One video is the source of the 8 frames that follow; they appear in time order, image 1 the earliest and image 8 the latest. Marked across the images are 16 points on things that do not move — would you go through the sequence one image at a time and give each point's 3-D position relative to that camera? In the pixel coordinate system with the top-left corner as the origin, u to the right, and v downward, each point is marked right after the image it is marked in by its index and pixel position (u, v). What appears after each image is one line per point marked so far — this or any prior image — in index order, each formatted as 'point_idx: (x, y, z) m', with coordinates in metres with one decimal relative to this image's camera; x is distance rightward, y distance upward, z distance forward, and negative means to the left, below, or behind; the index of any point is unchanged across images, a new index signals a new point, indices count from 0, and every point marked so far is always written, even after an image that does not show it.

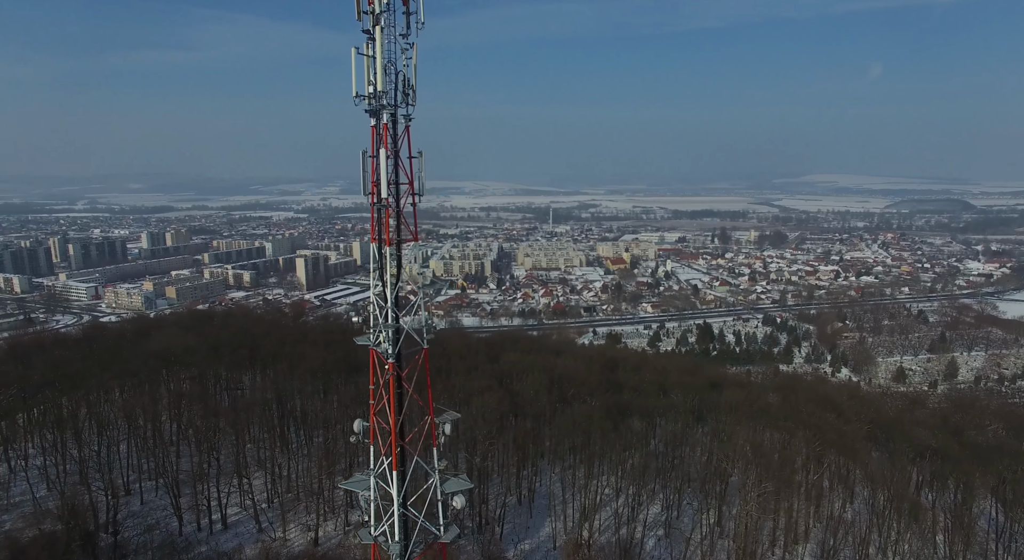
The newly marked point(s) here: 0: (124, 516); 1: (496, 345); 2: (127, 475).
0: (-5.5, -3.4, +8.9) m
1: (-0.4, -1.4, +14.4) m
2: (-5.9, -3.0, +9.6) m
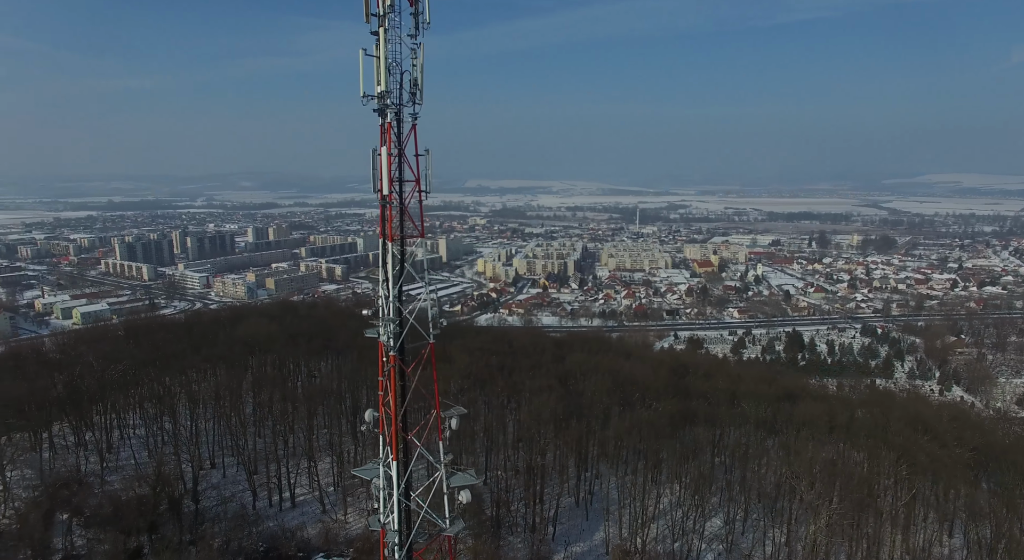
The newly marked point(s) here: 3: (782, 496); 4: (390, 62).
0: (-4.7, -3.2, +9.7) m
1: (+1.2, -1.4, +14.4) m
2: (-5.0, -2.8, +10.4) m
3: (+4.5, -3.6, +10.4) m
4: (-0.7, +1.2, +3.6) m
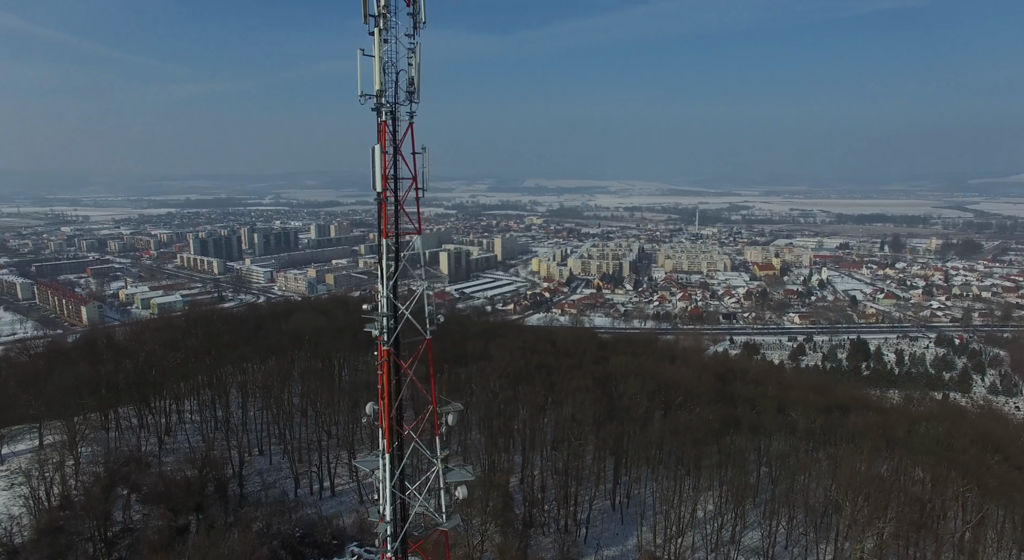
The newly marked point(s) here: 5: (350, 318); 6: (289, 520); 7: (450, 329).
0: (-4.2, -3.1, +10.1) m
1: (+2.2, -1.4, +14.2) m
2: (-4.4, -2.8, +10.9) m
3: (+5.0, -3.7, +9.9) m
4: (-0.8, +1.3, +3.6) m
5: (-3.7, -0.9, +14.0) m
6: (-3.2, -3.5, +9.0) m
7: (-1.4, -1.1, +14.1) m
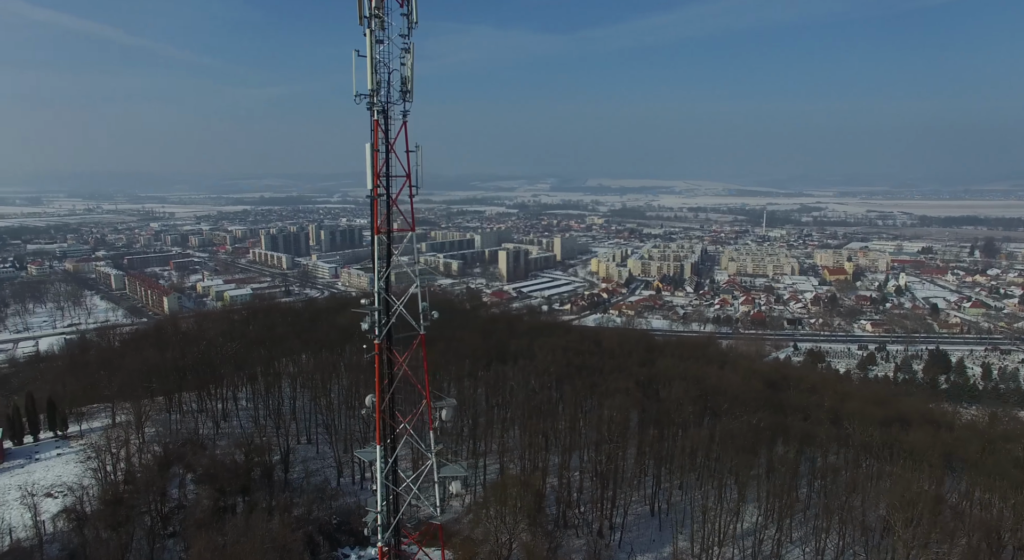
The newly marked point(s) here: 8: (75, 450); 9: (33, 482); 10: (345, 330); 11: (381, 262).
0: (-3.6, -3.0, +10.5) m
1: (+3.2, -1.4, +13.9) m
2: (-3.7, -2.7, +11.3) m
3: (+5.5, -3.7, +9.3) m
4: (-0.8, +1.3, +3.7) m
5: (-2.6, -0.8, +14.3) m
6: (-2.7, -3.4, +9.4) m
7: (-0.4, -1.0, +14.2) m
8: (-6.6, -2.6, +9.5) m
9: (-6.6, -2.8, +8.8) m
10: (-3.6, -1.1, +13.5) m
11: (-0.8, +0.1, +3.9) m
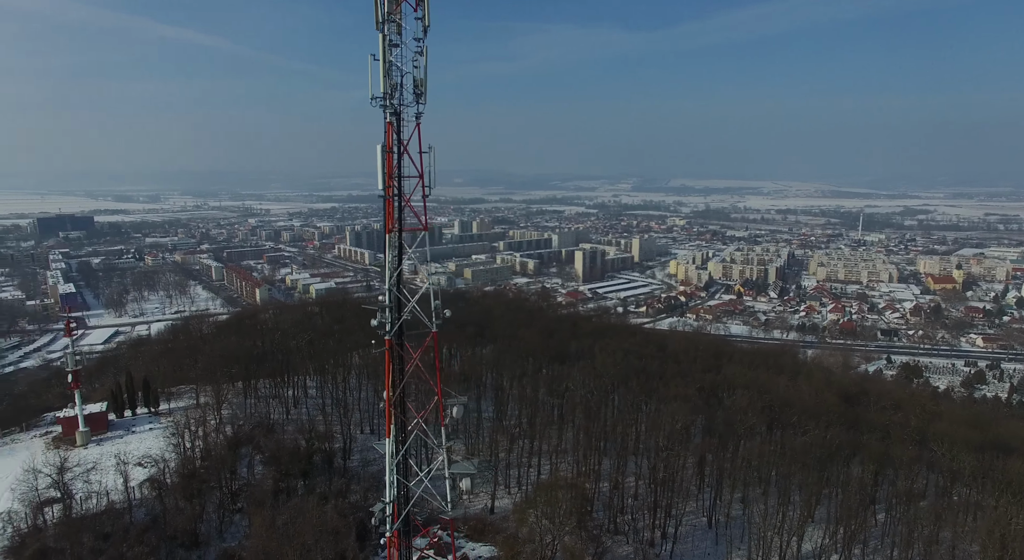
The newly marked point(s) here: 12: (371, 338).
0: (-2.7, -3.0, +11.0) m
1: (+4.5, -1.5, +13.4) m
2: (-2.7, -2.6, +11.8) m
3: (+6.2, -3.9, +8.5) m
4: (-0.8, +1.3, +3.8) m
5: (-1.1, -0.8, +14.6) m
6: (-2.0, -3.3, +9.7) m
7: (+1.0, -1.0, +14.1) m
8: (-5.8, -2.4, +10.4) m
9: (-5.9, -2.6, +9.6) m
10: (-2.2, -1.0, +13.9) m
11: (-0.8, +0.1, +4.0) m
12: (-2.9, -1.2, +13.2) m
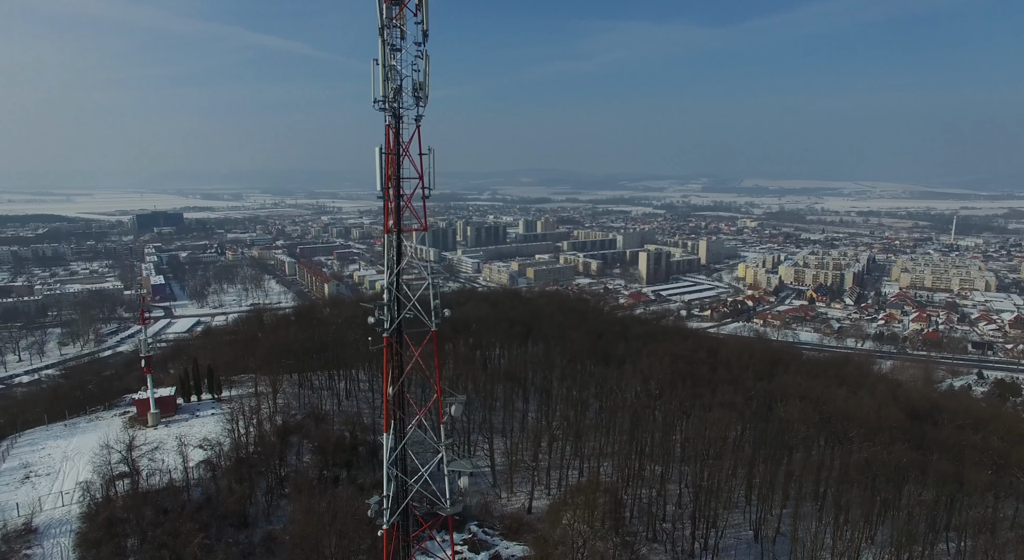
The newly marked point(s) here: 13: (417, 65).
0: (-1.9, -2.9, +11.3) m
1: (+5.5, -1.6, +12.8) m
2: (-1.8, -2.5, +12.1) m
3: (+6.5, -4.0, +7.8) m
4: (-0.8, +1.3, +3.9) m
5: (+0.1, -0.8, +14.7) m
6: (-1.4, -3.3, +9.9) m
7: (+2.2, -1.1, +13.9) m
8: (-5.1, -2.3, +11.0) m
9: (-5.3, -2.5, +10.3) m
10: (-1.1, -1.0, +14.1) m
11: (-0.8, +0.1, +4.1) m
12: (-1.9, -1.2, +13.5) m
13: (-0.8, +1.7, +4.9) m
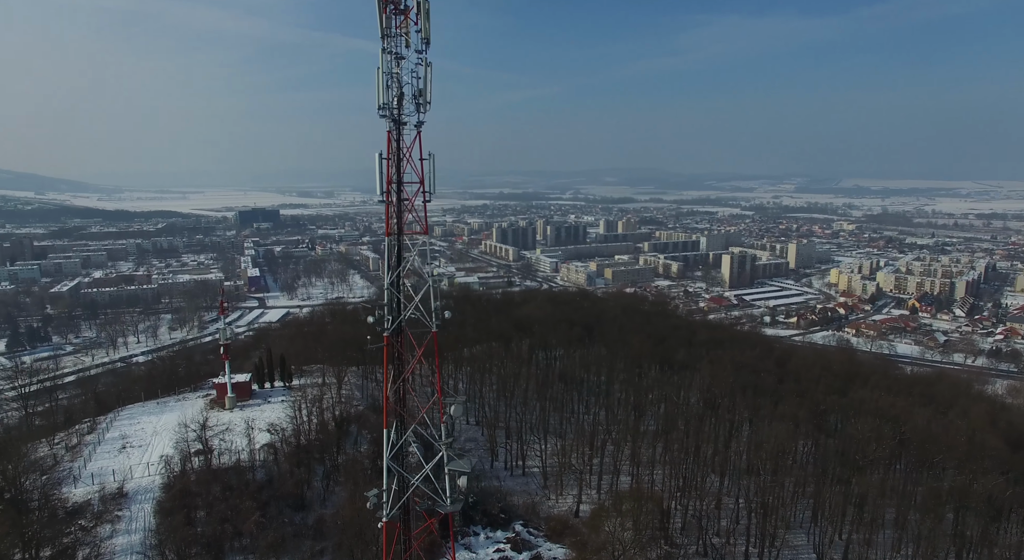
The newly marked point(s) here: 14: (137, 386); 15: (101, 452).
0: (-0.9, -2.9, +11.4) m
1: (+6.7, -1.8, +11.9) m
2: (-0.7, -2.5, +12.2) m
3: (+6.9, -4.2, +6.8) m
4: (-0.8, +1.3, +4.0) m
5: (+1.6, -0.8, +14.5) m
6: (-0.7, -3.3, +10.0) m
7: (+3.5, -1.1, +13.5) m
8: (-4.1, -2.2, +11.6) m
9: (-4.4, -2.4, +11.0) m
10: (+0.3, -1.0, +14.1) m
11: (-0.8, +0.1, +4.2) m
12: (-0.5, -1.1, +13.6) m
13: (-0.7, +1.7, +5.0) m
14: (-8.0, -2.3, +13.4) m
15: (-6.9, -2.9, +10.5) m
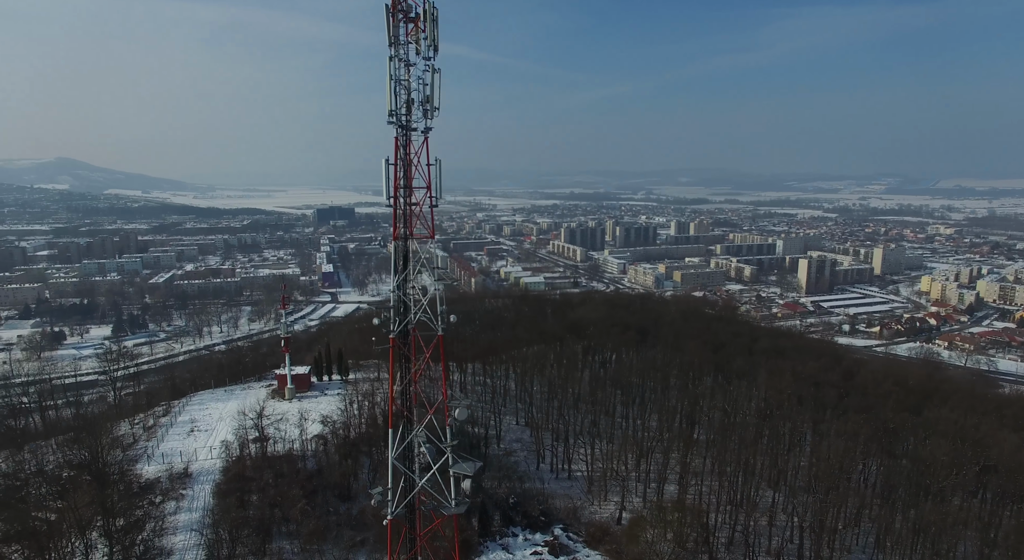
0: (-0.1, -2.9, +11.4) m
1: (+7.6, -1.9, +10.9) m
2: (+0.2, -2.5, +12.2) m
3: (+7.1, -4.3, +5.8) m
4: (-0.7, +1.3, +4.0) m
5: (+2.9, -0.8, +14.1) m
6: (0.0, -3.3, +10.0) m
7: (+4.6, -1.2, +12.9) m
8: (-3.2, -2.1, +12.0) m
9: (-3.6, -2.3, +11.4) m
10: (+1.5, -1.0, +13.9) m
11: (-0.8, +0.1, +4.2) m
12: (+0.6, -1.1, +13.5) m
13: (-0.5, +1.7, +4.9) m
14: (-6.8, -2.1, +14.2) m
15: (-6.1, -2.7, +11.2) m
